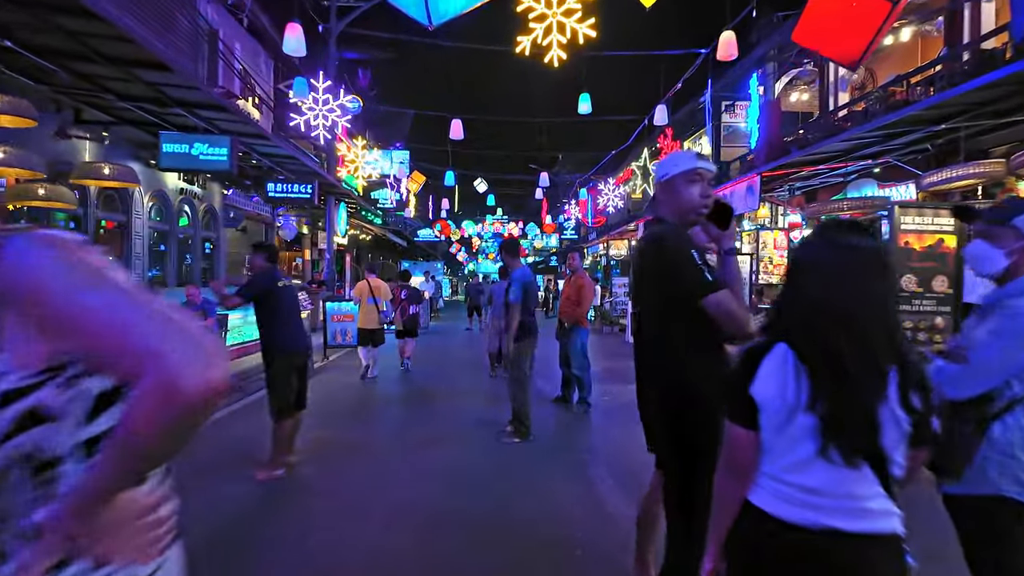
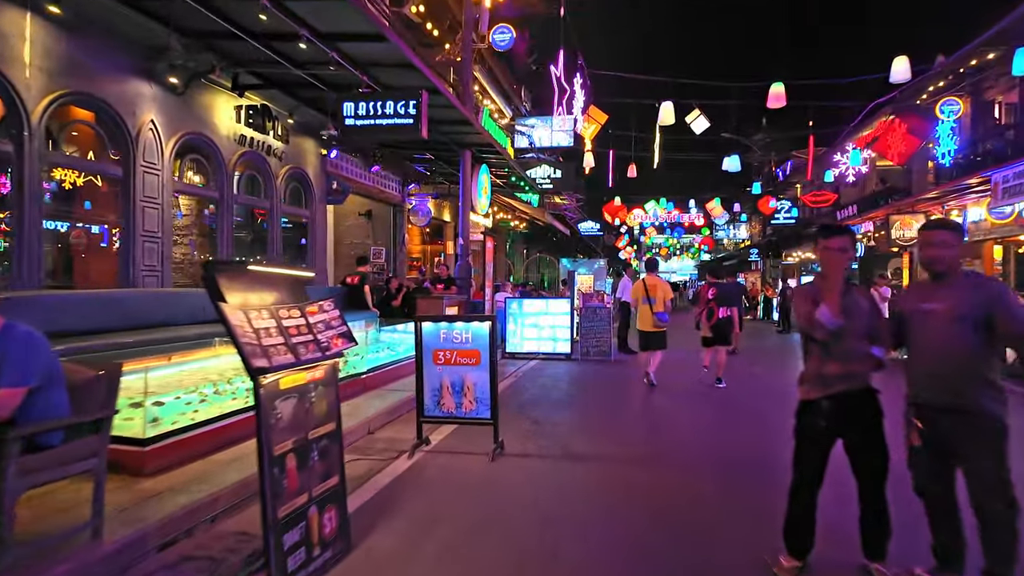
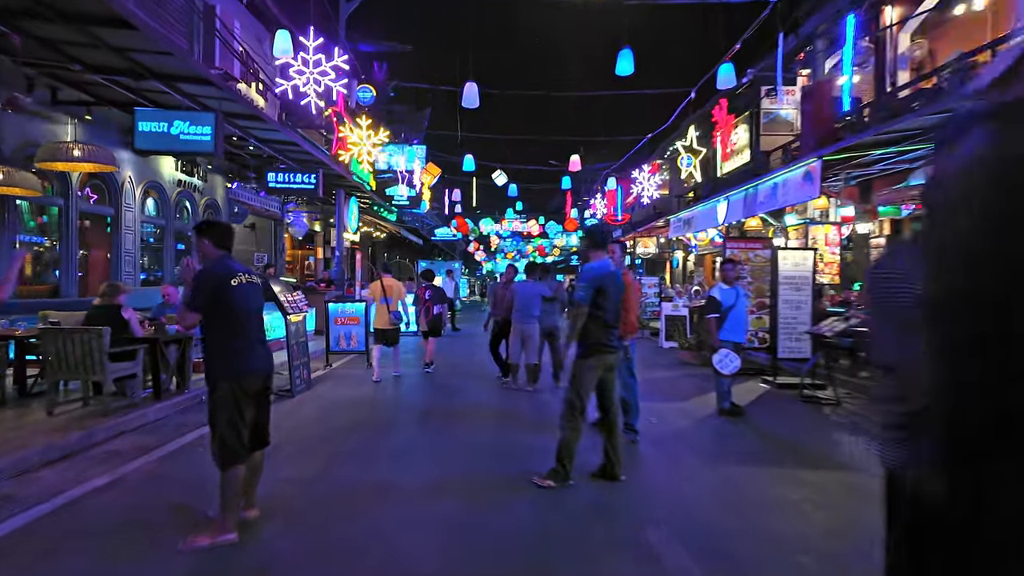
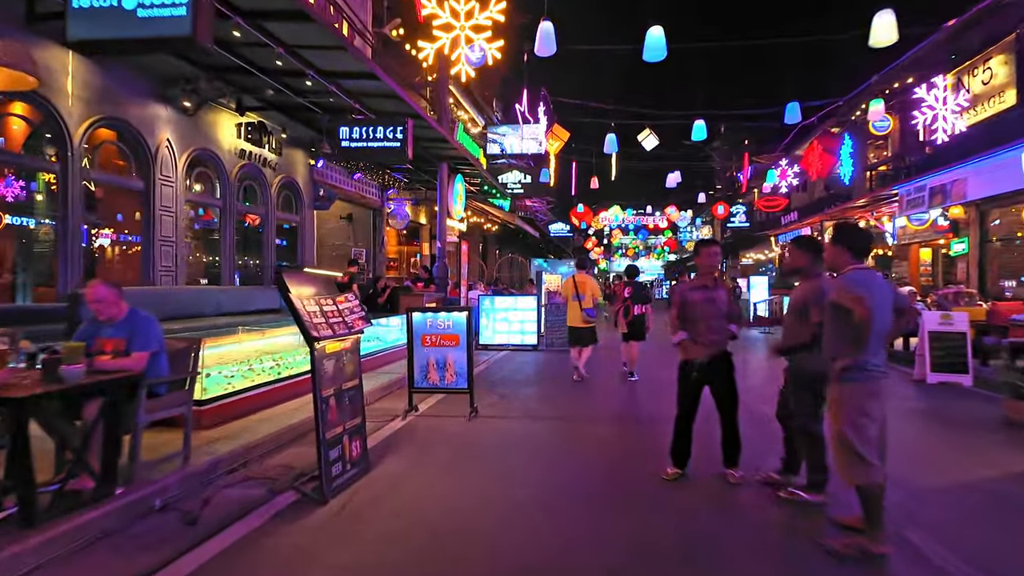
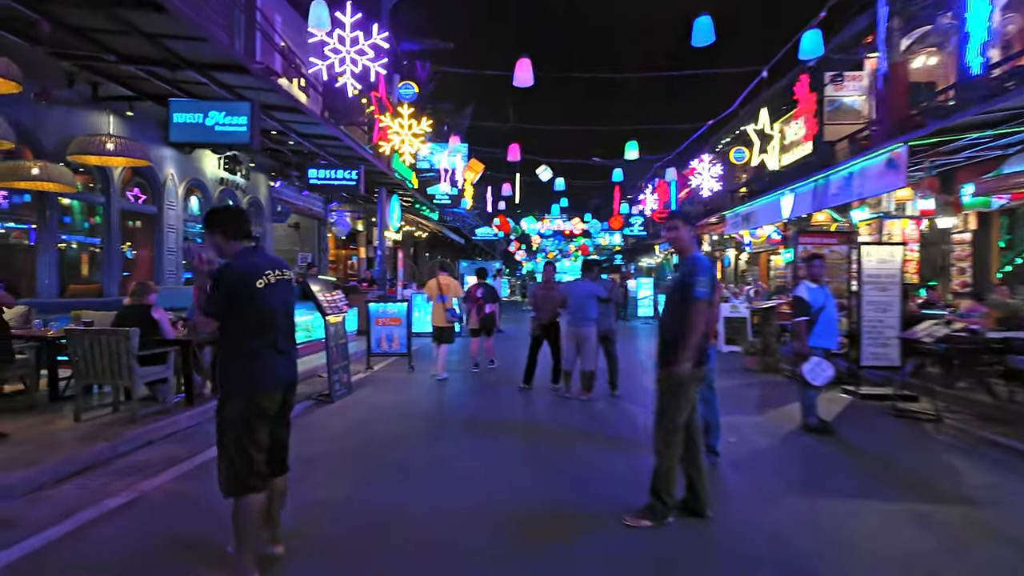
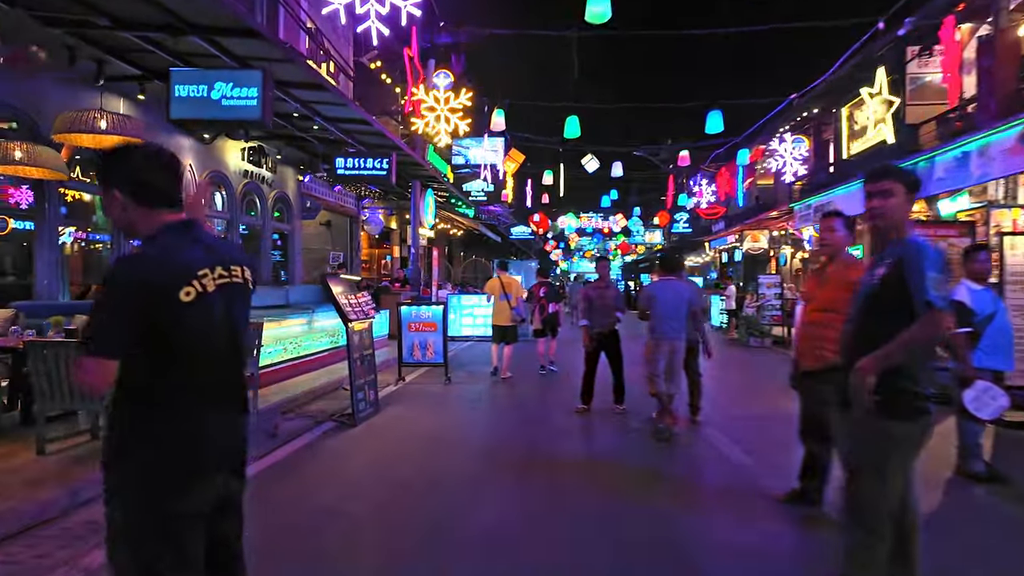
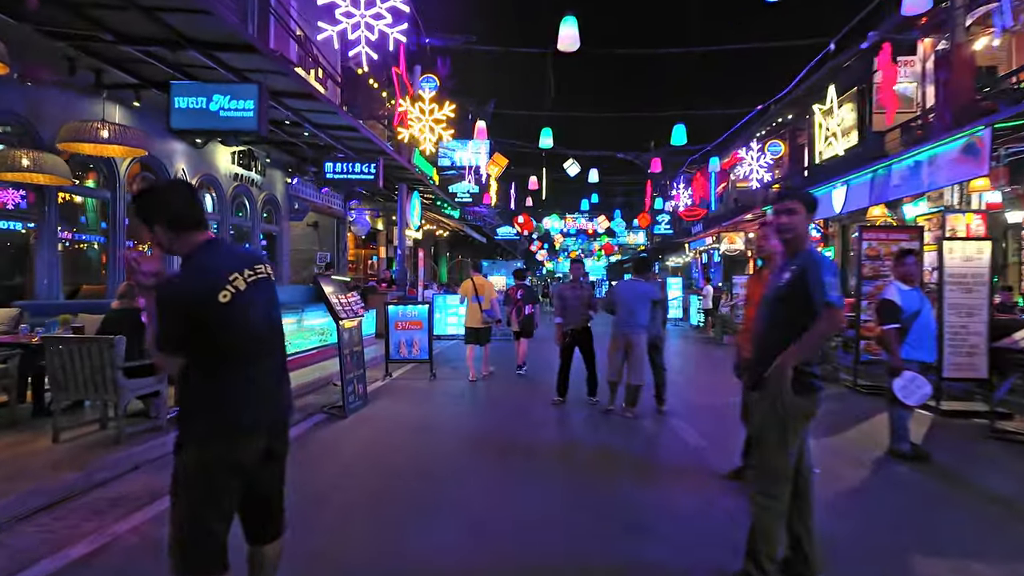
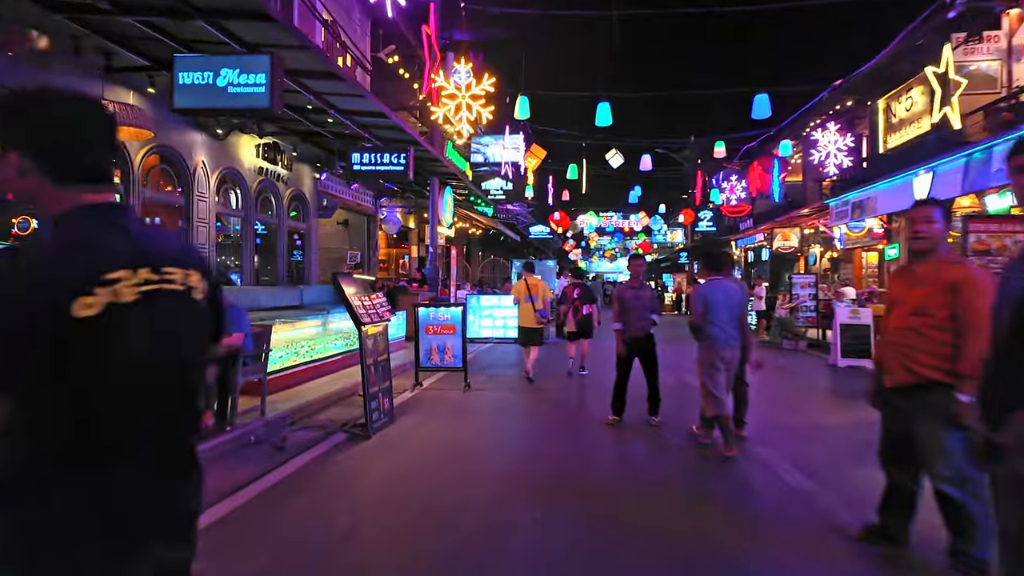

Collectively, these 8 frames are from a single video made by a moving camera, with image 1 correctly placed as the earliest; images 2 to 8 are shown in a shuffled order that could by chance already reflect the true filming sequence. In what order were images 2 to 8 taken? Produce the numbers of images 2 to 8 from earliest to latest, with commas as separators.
3, 5, 7, 6, 8, 4, 2
